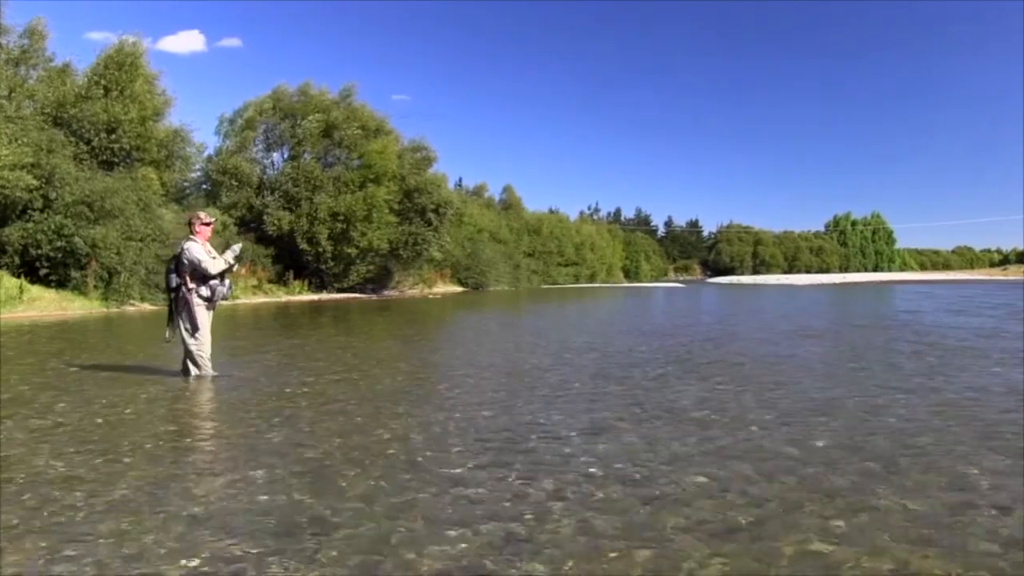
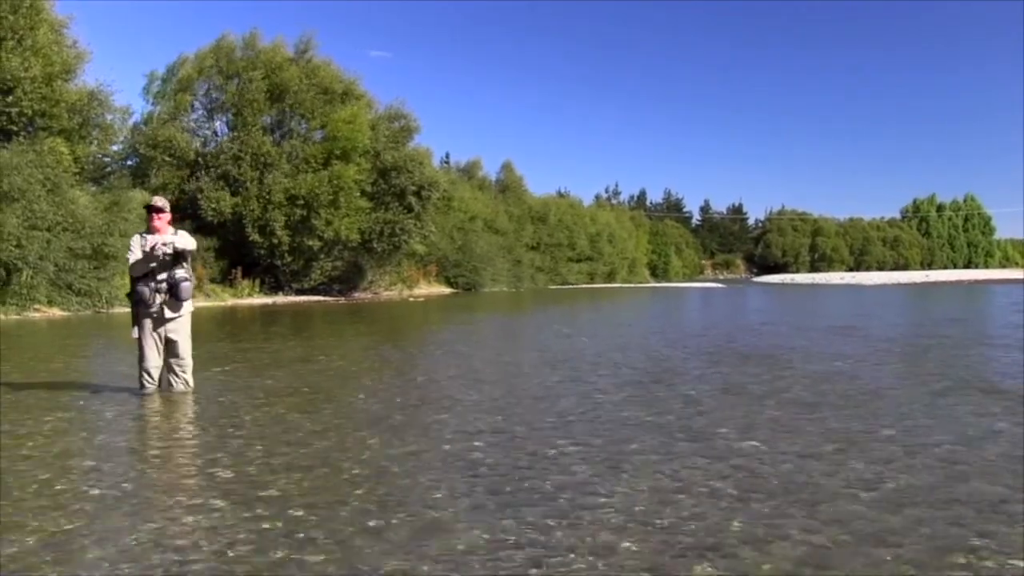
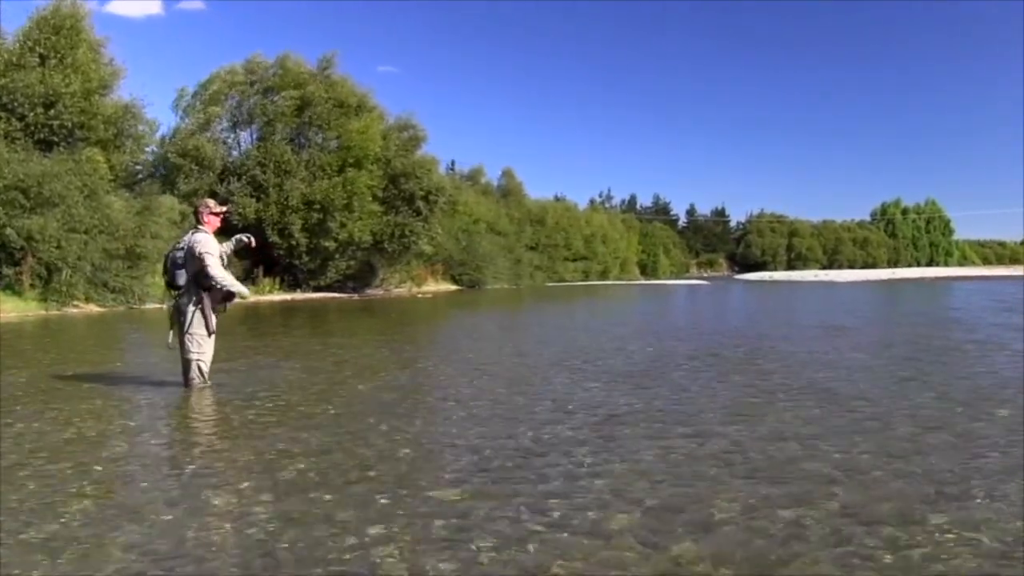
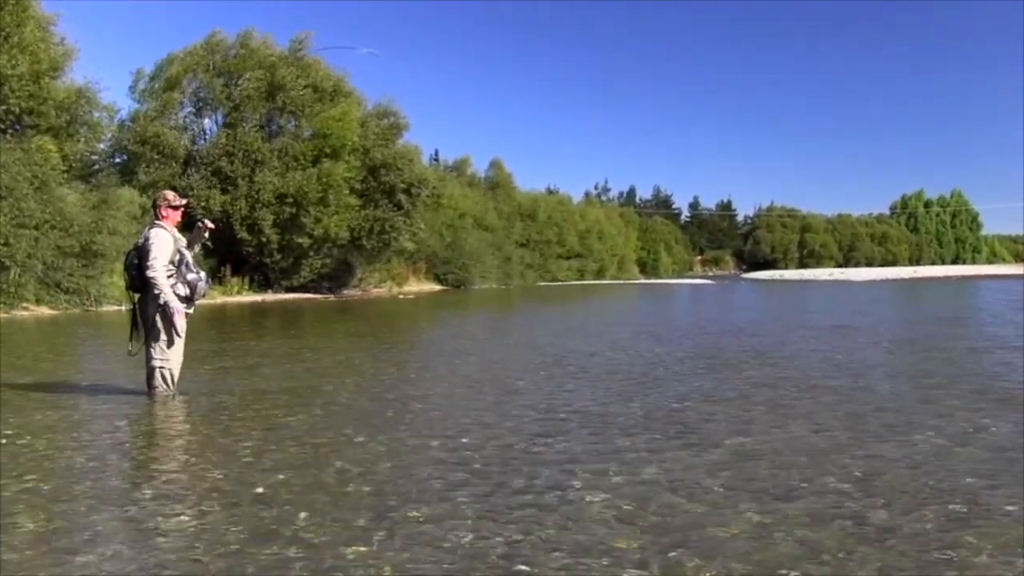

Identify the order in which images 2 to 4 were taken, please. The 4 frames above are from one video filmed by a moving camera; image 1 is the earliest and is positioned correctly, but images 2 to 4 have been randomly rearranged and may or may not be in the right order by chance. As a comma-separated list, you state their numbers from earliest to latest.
3, 4, 2
